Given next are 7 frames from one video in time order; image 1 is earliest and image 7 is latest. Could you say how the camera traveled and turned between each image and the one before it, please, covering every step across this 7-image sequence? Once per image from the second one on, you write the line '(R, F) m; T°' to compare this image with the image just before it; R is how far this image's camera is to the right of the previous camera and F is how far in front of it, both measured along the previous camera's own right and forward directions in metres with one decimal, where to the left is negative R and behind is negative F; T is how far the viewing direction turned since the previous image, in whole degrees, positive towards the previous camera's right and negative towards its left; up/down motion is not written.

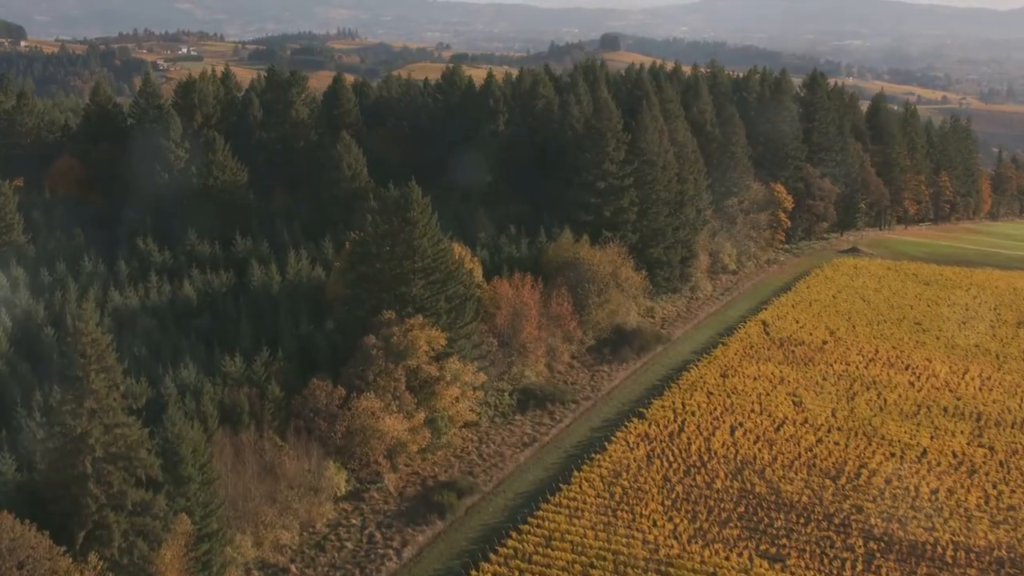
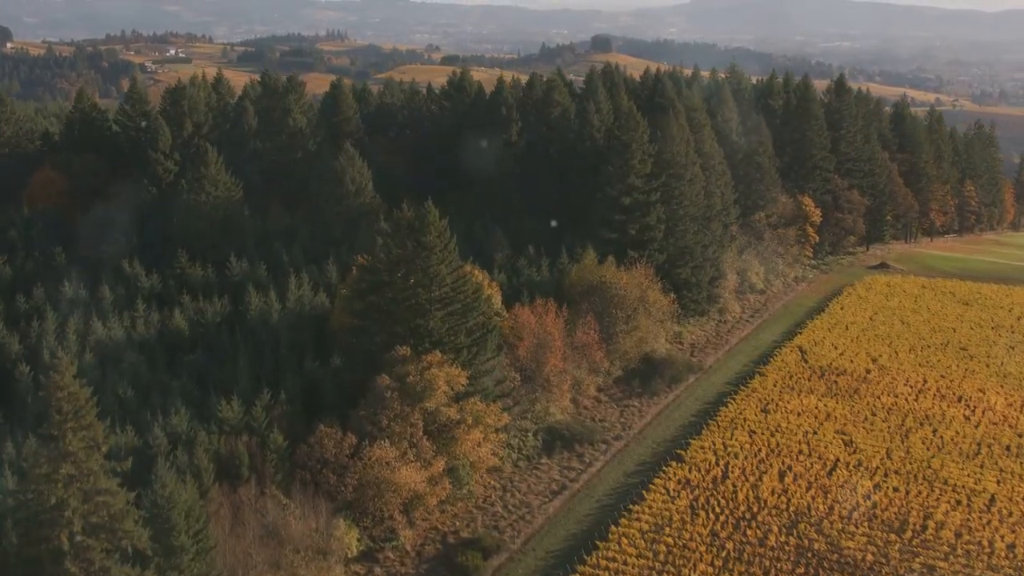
(-0.9, +3.7) m; 0°
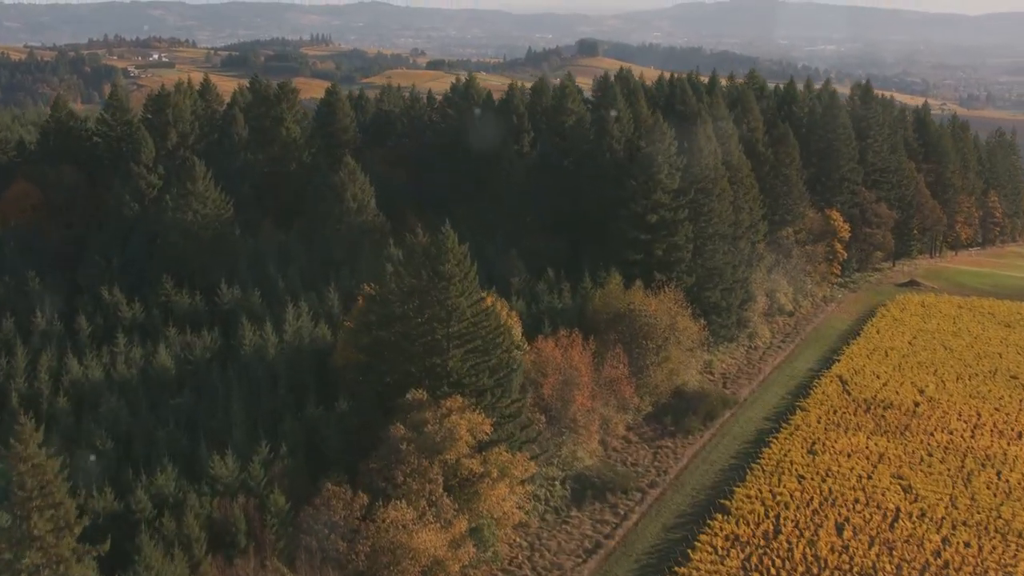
(-0.9, +3.8) m; +1°
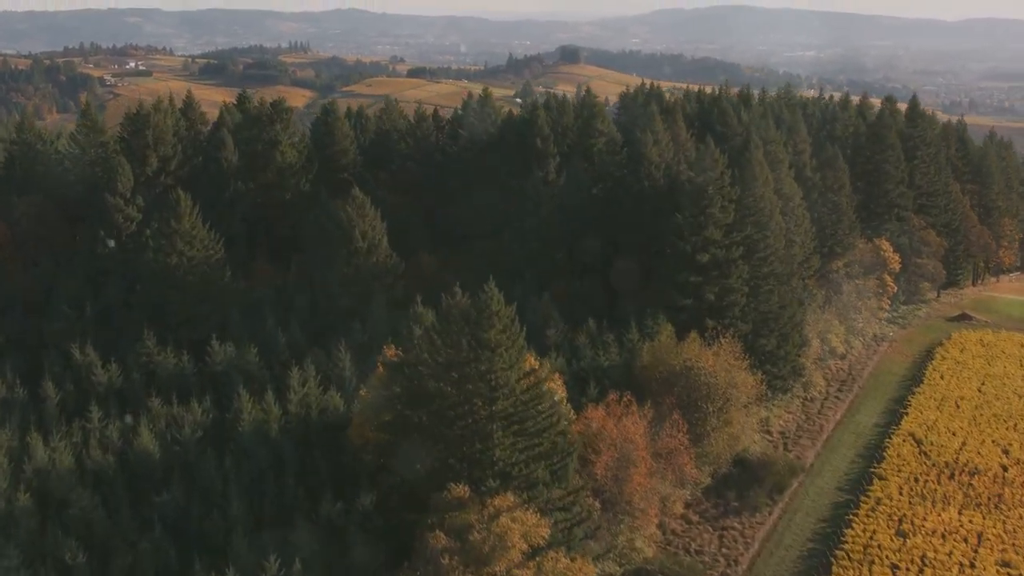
(-1.4, +5.1) m; +1°
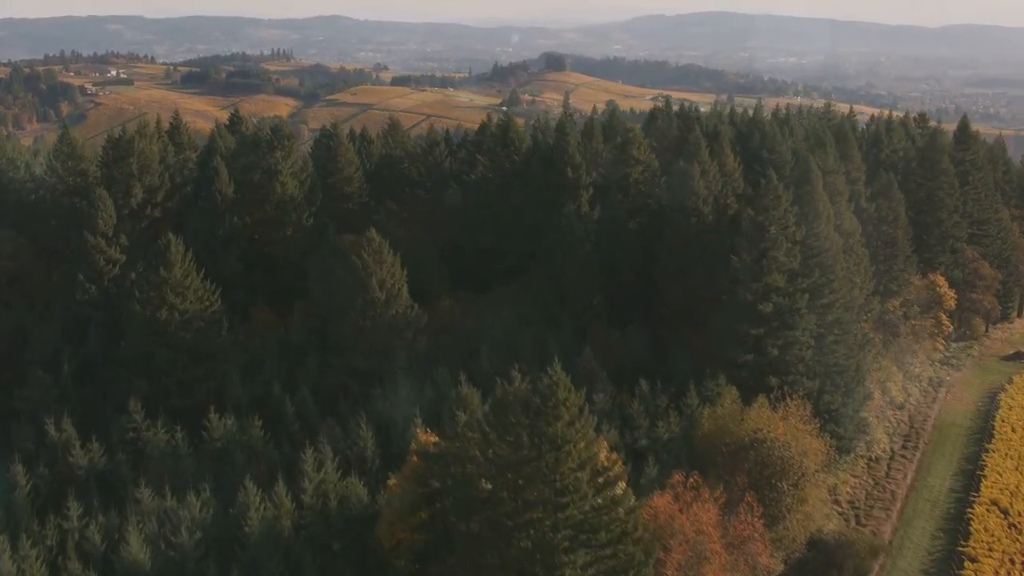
(-1.2, +4.3) m; +1°
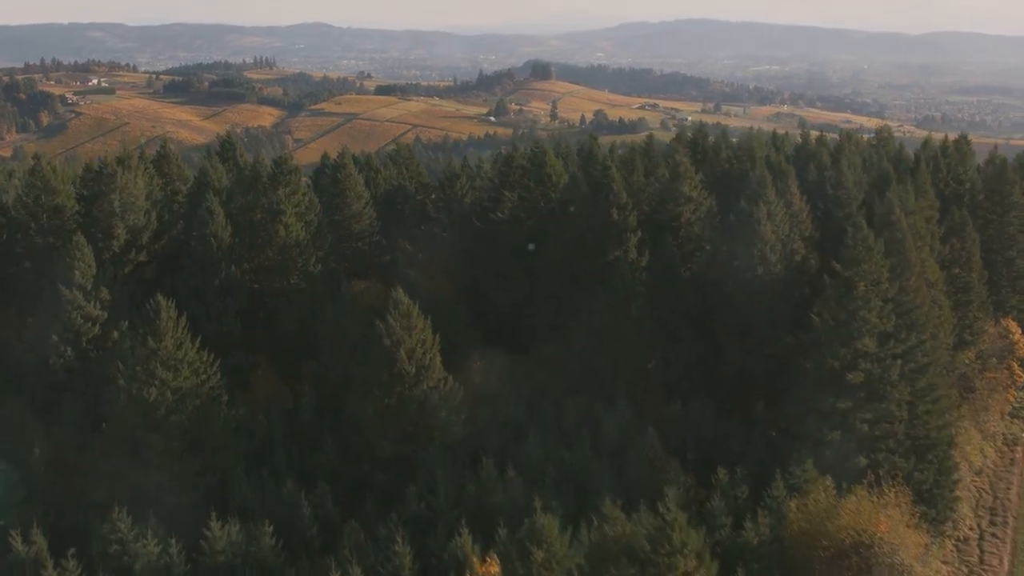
(-1.3, +4.6) m; +1°
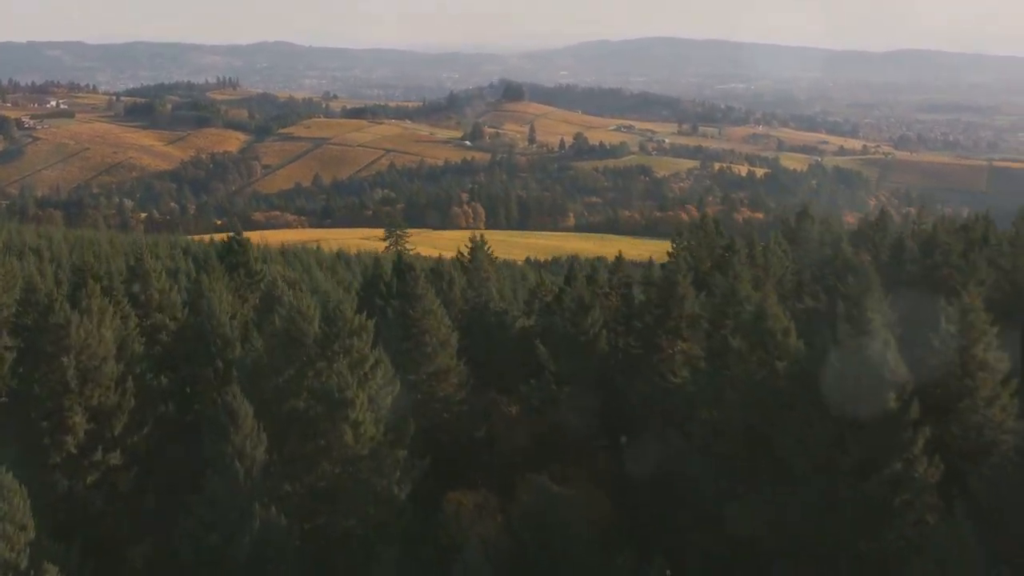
(-3.6, +12.9) m; +2°
